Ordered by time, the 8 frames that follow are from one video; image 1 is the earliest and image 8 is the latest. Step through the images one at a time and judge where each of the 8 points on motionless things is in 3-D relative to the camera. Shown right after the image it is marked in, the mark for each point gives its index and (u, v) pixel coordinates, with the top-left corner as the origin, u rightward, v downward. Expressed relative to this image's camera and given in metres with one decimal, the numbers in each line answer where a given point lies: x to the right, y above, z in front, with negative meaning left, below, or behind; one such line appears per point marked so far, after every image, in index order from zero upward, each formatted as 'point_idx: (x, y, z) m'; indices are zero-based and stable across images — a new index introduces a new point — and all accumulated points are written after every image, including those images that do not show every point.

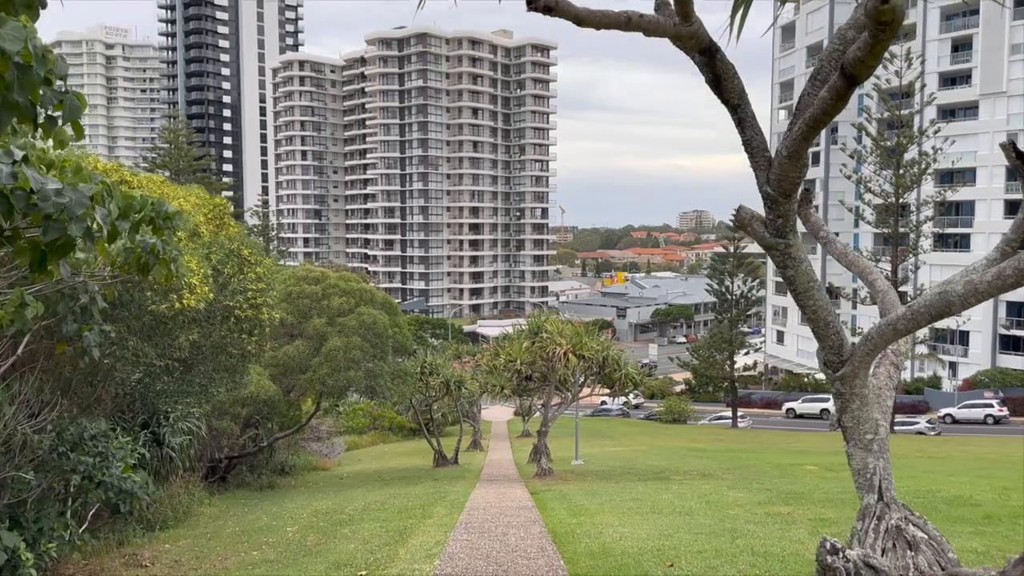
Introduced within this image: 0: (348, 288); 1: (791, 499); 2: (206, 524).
0: (-4.1, 0.0, +17.5) m
1: (+4.1, -3.1, +10.3) m
2: (-5.3, -4.1, +12.3) m
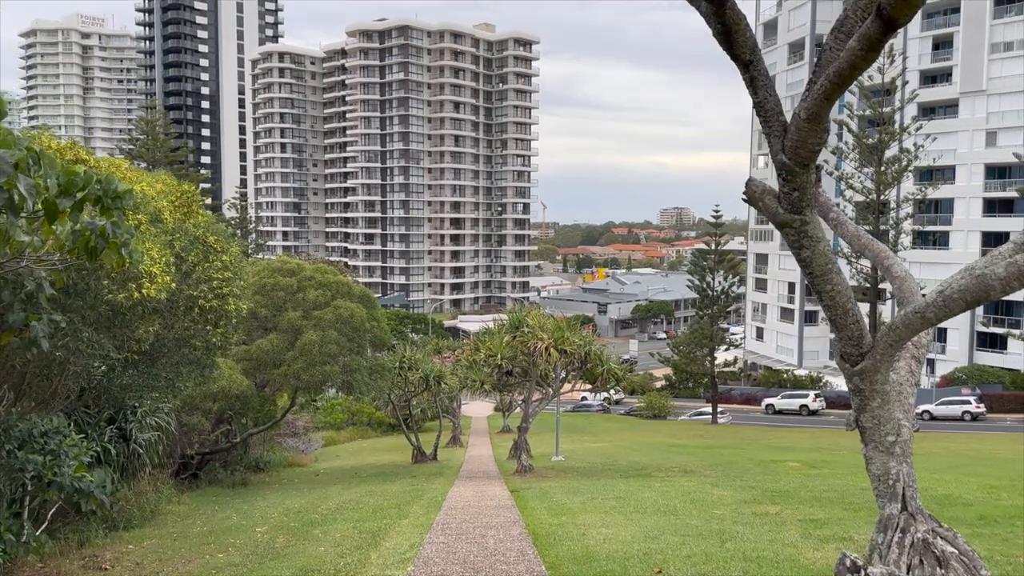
0: (-4.5, +0.2, +17.0) m
1: (+3.8, -3.0, +10.0) m
2: (-5.7, -3.9, +11.8) m
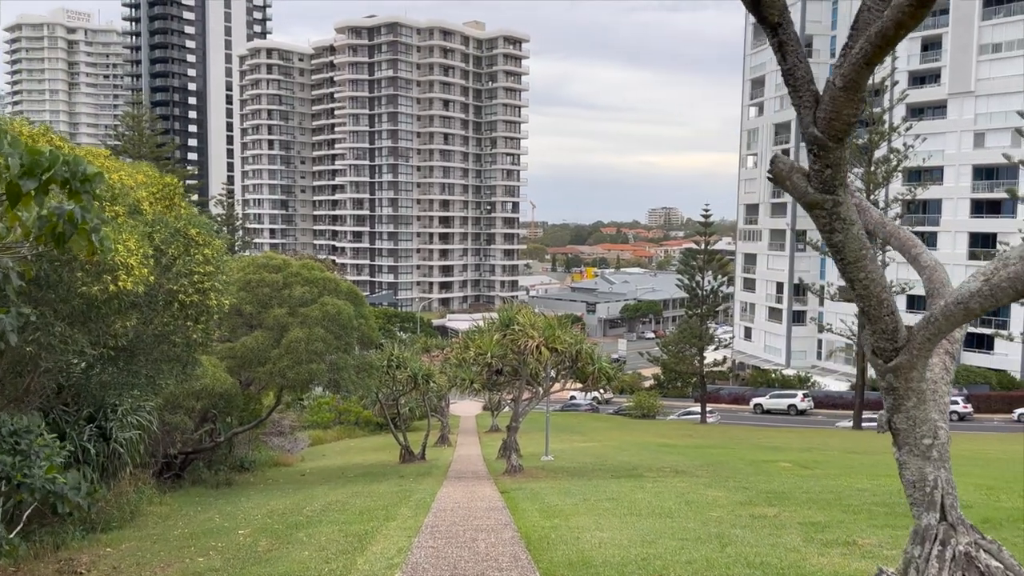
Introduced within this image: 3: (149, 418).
0: (-4.8, +0.3, +16.7) m
1: (+3.7, -3.0, +9.9) m
2: (-5.8, -3.9, +11.4) m
3: (-7.0, -2.5, +13.4) m
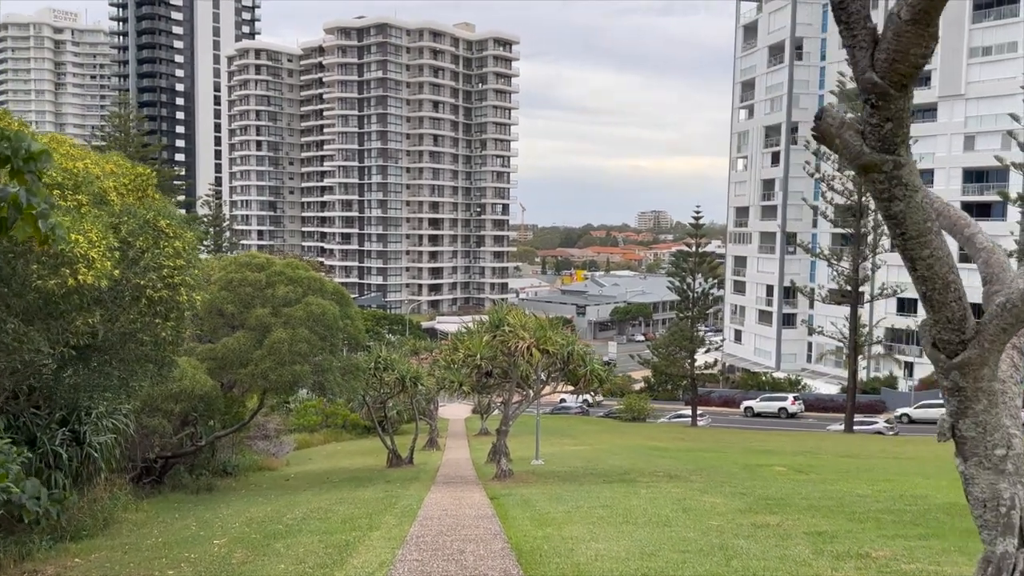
0: (-5.0, +0.3, +16.2) m
1: (+3.5, -2.9, +9.5) m
2: (-6.0, -3.8, +10.9) m
3: (-7.1, -2.4, +12.9) m
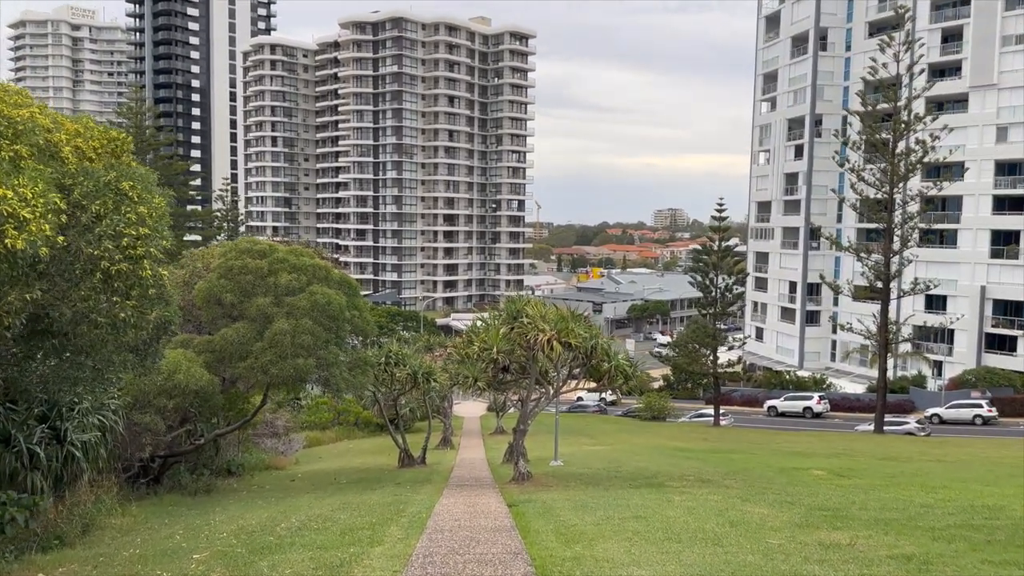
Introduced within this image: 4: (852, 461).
0: (-4.6, +0.5, +15.2) m
1: (+3.8, -2.7, +8.3) m
2: (-5.7, -3.6, +9.9) m
3: (-6.8, -2.2, +11.9) m
4: (+9.2, -4.7, +19.1) m
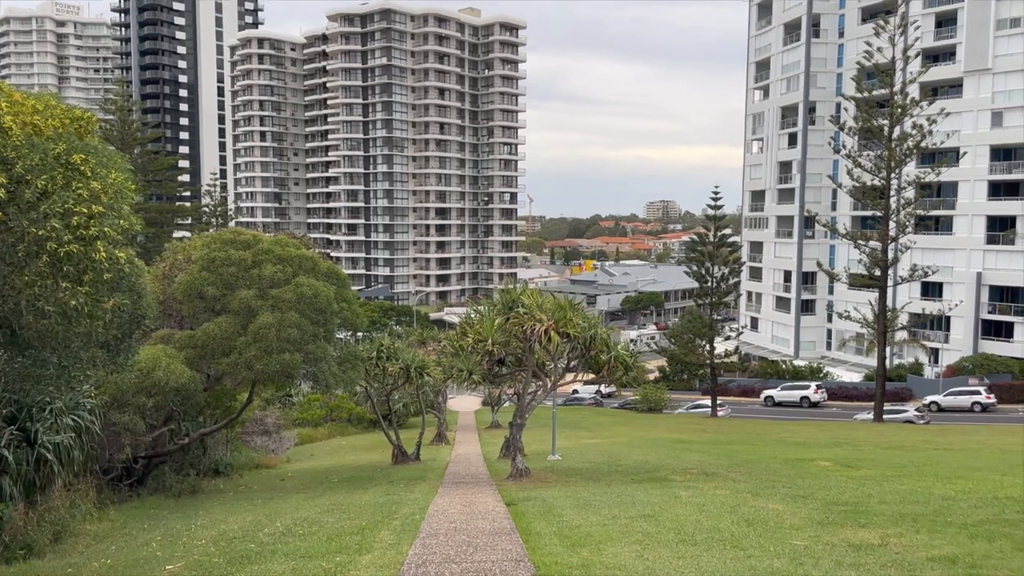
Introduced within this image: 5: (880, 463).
0: (-4.7, +0.7, +14.5) m
1: (+3.8, -2.5, +7.8) m
2: (-5.7, -3.5, +9.3) m
3: (-6.9, -2.1, +11.3) m
4: (+9.1, -4.3, +18.7) m
5: (+8.0, -3.8, +15.3) m
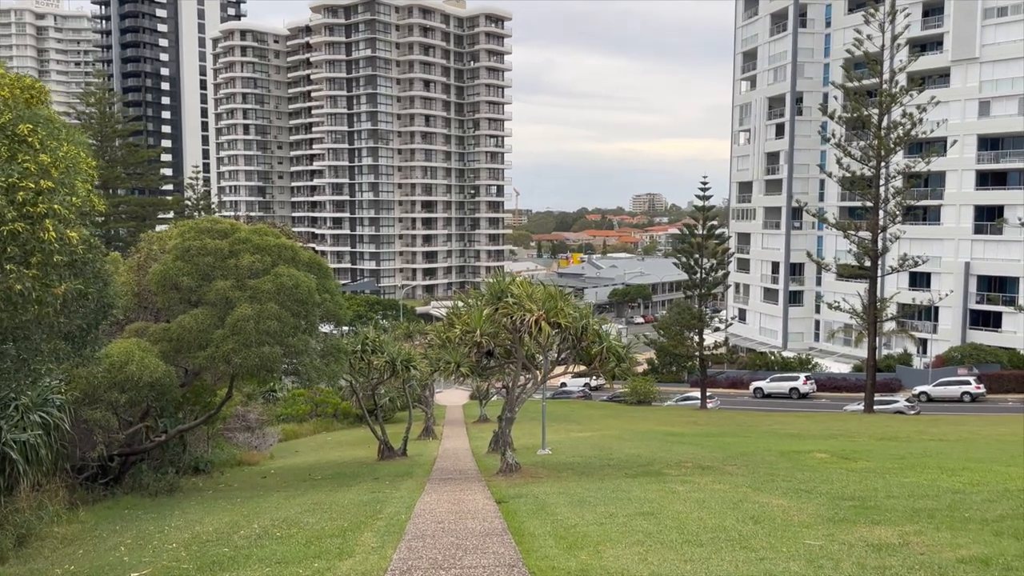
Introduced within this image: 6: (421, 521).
0: (-4.9, +0.9, +14.0) m
1: (+3.7, -2.3, +7.4) m
2: (-5.8, -3.3, +8.8) m
3: (-7.0, -1.9, +10.7) m
4: (+8.8, -4.0, +18.4) m
5: (+7.8, -3.5, +15.0) m
6: (-1.0, -2.6, +7.8) m
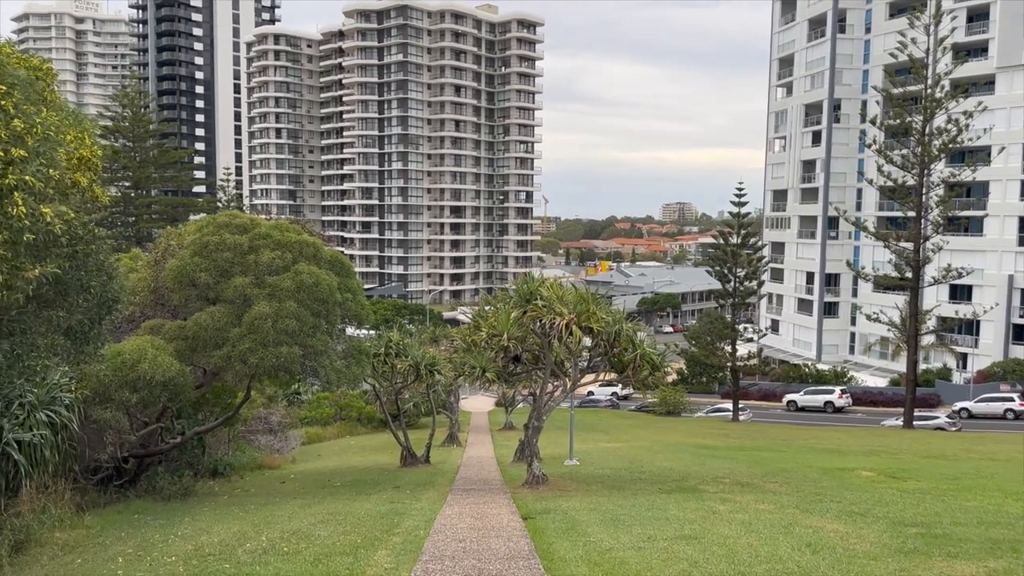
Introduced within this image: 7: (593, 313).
0: (-4.3, +0.9, +13.5) m
1: (+4.0, -2.4, +6.6) m
2: (-5.5, -3.2, +8.3) m
3: (-6.6, -1.8, +10.3) m
4: (+9.5, -4.3, +17.4) m
5: (+8.3, -3.7, +14.0) m
6: (-0.7, -2.5, +7.1) m
7: (+1.5, -0.5, +13.2) m
